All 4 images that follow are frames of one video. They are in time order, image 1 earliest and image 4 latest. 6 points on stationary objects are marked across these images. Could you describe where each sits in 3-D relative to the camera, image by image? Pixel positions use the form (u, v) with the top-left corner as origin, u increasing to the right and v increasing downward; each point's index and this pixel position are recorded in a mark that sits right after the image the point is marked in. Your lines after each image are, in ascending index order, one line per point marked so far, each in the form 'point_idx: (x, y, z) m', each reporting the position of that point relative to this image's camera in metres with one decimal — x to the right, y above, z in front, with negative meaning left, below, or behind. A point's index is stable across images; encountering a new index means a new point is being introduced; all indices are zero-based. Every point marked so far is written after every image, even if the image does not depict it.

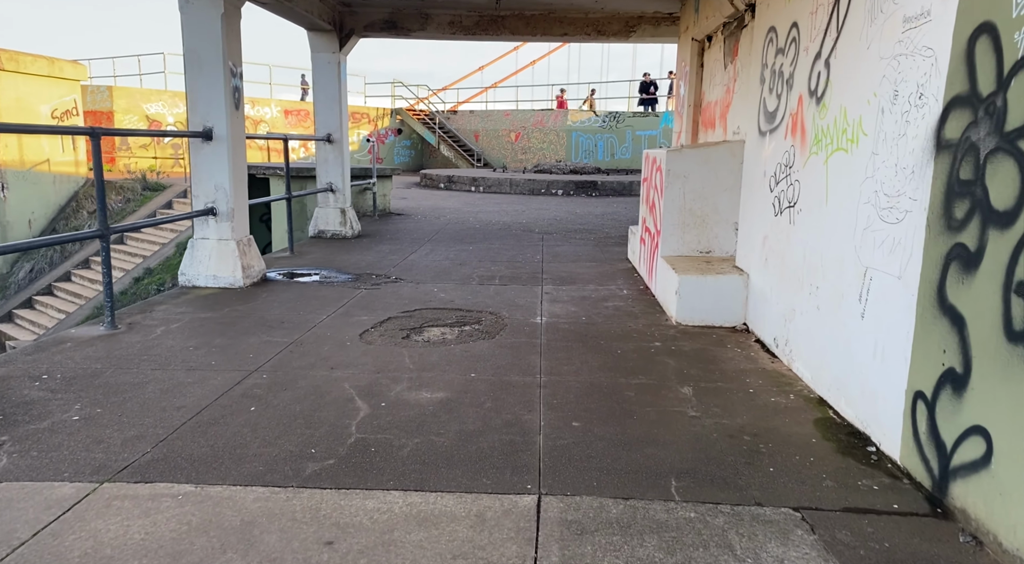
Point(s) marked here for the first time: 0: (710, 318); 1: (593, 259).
0: (+1.3, -0.2, +4.8) m
1: (+0.9, +0.2, +7.6) m
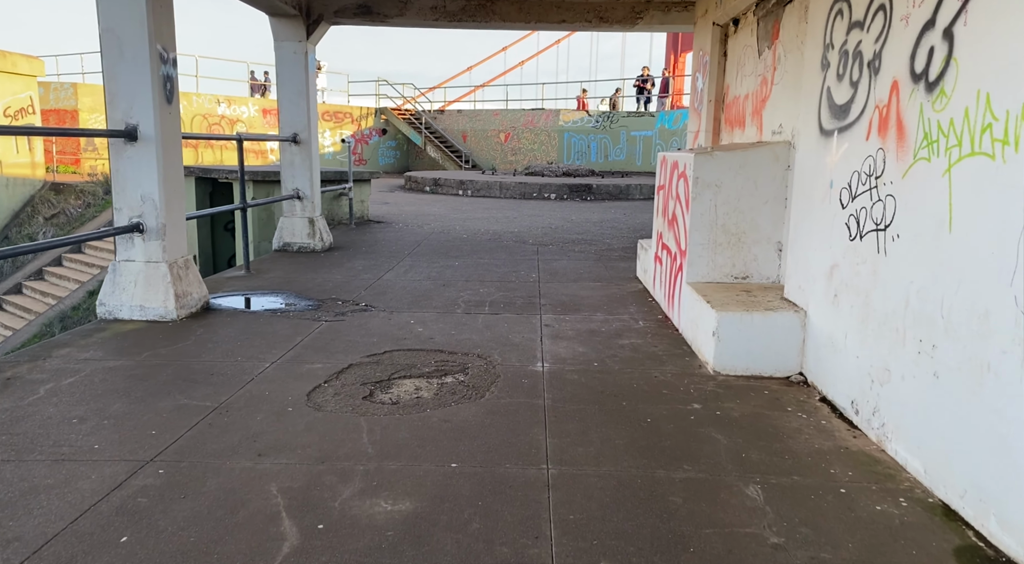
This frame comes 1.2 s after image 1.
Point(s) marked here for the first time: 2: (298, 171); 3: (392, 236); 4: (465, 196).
0: (+1.3, -0.4, +3.8) m
1: (+0.8, 0.0, +6.6) m
2: (-2.4, +1.2, +8.0) m
3: (-1.6, +0.6, +9.5) m
4: (-1.1, +2.0, +16.5) m
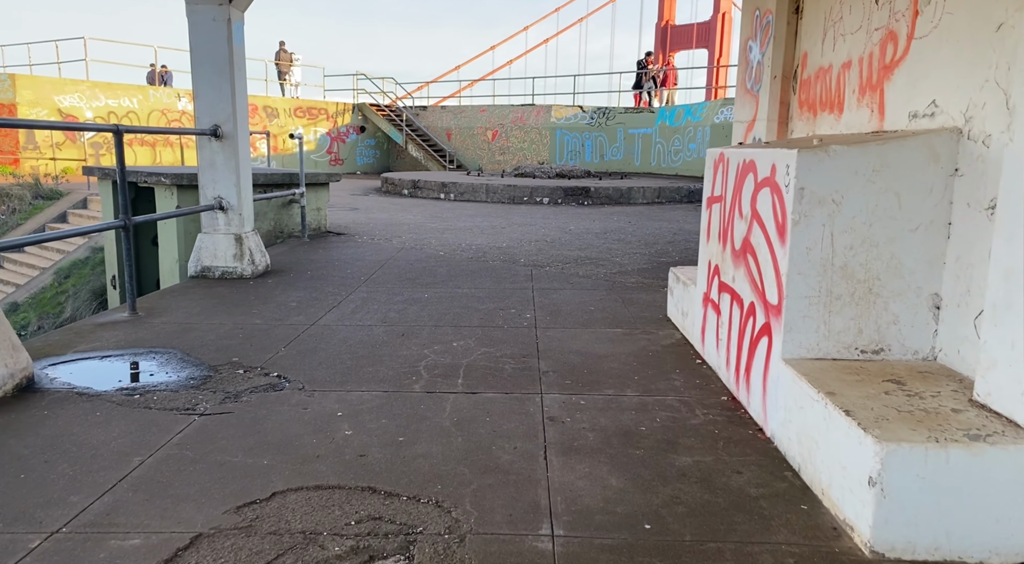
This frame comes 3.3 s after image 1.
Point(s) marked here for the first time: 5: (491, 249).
0: (+1.2, -0.7, +2.0) m
1: (+0.7, -0.3, +4.8) m
2: (-2.5, +0.9, +6.1) m
3: (-1.7, +0.3, +7.7) m
4: (-1.3, +1.7, +14.7) m
5: (-0.2, +0.4, +8.1) m
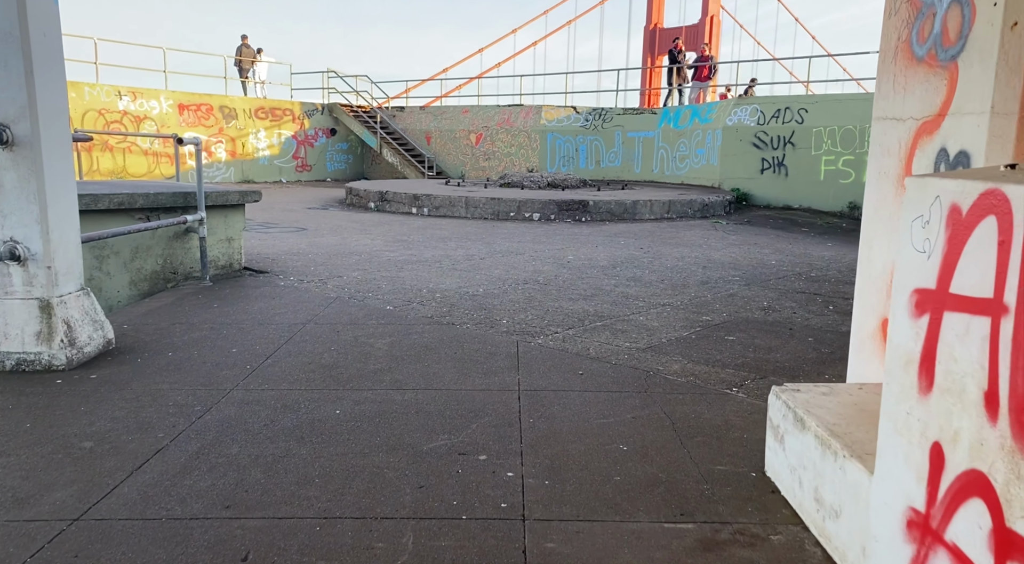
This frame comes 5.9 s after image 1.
0: (+1.2, -1.2, -0.3) m
1: (+0.6, -0.8, +2.5) m
2: (-2.7, +0.4, +3.8) m
3: (-1.9, -0.2, +5.4) m
4: (-1.6, +1.1, +12.4) m
5: (-0.4, -0.1, +5.8) m
